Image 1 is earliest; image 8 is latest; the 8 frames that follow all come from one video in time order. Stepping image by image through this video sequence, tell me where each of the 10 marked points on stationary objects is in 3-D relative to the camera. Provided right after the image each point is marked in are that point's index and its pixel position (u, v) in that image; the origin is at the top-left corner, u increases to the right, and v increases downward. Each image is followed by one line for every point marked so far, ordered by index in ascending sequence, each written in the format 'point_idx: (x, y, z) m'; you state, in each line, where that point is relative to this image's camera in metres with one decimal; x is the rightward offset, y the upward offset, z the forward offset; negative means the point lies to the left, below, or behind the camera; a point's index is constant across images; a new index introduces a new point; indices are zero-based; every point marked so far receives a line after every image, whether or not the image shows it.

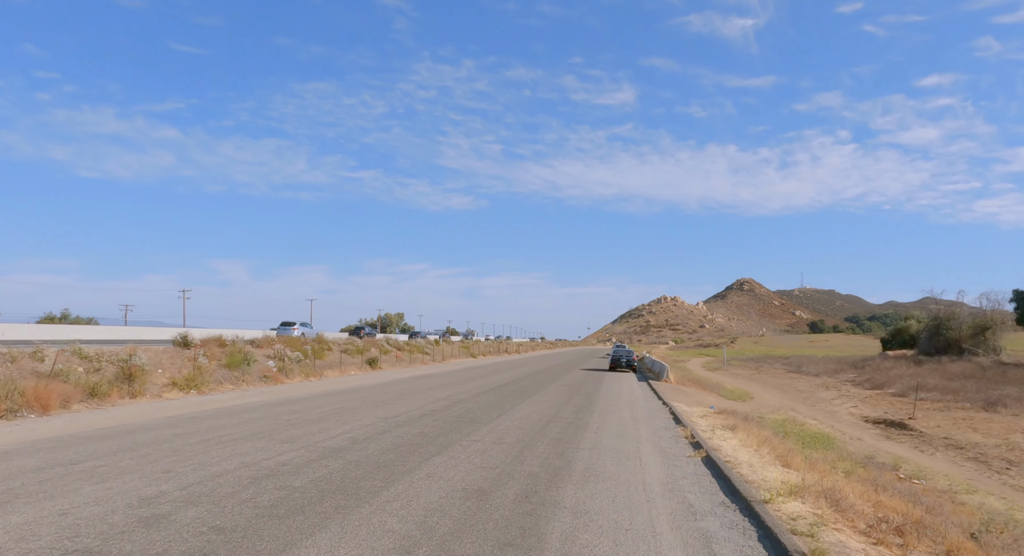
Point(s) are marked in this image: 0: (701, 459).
0: (+3.1, -3.0, +11.1) m
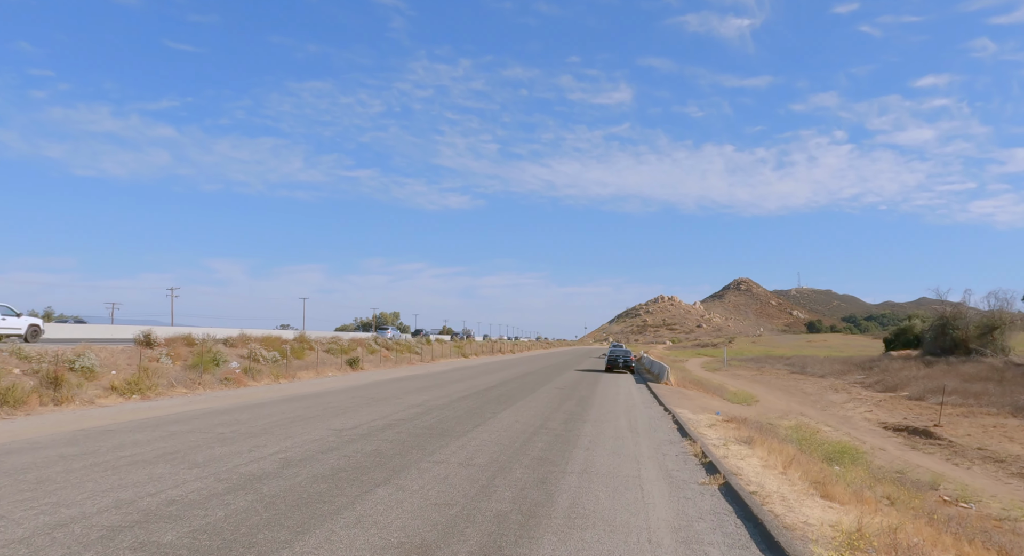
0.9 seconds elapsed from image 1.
0: (+2.7, -2.8, +8.8) m
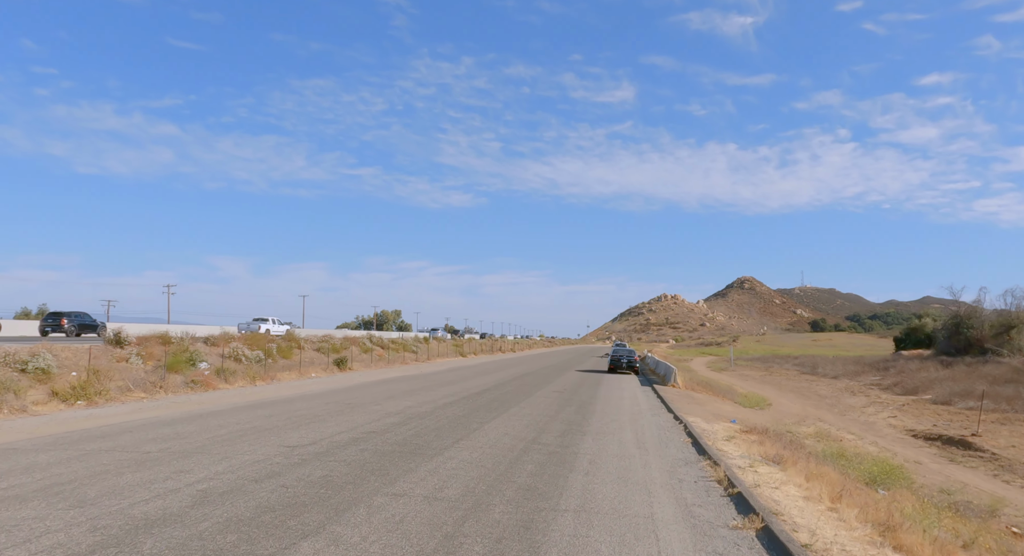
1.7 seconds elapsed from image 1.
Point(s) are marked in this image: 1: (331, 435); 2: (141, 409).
0: (+2.5, -2.6, +6.8) m
1: (-3.3, -2.9, +12.4) m
2: (-8.6, -3.1, +15.9) m
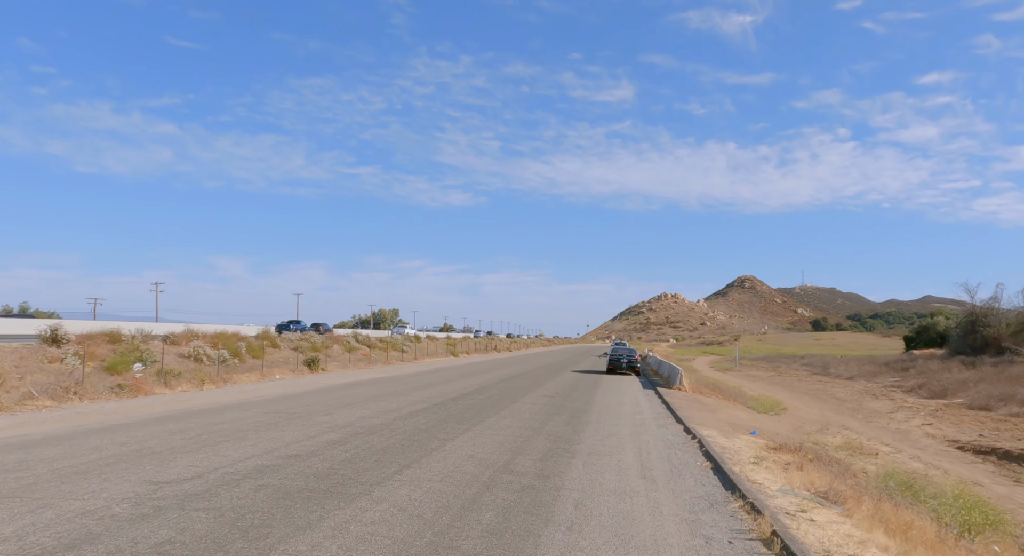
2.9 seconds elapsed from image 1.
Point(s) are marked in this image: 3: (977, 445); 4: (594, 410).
0: (+2.0, -2.2, +3.7) m
1: (-3.8, -2.5, +9.3) m
2: (-9.1, -2.7, +12.8) m
3: (+13.3, -4.8, +19.5) m
4: (+2.2, -3.5, +18.0) m
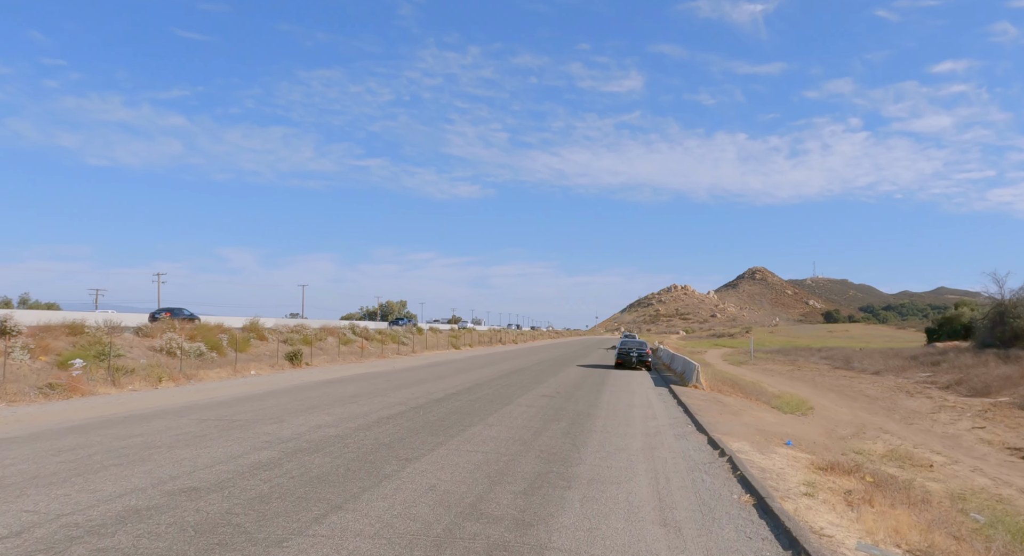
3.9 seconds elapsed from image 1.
0: (+1.6, -2.0, +1.1) m
1: (-4.1, -2.2, +6.8) m
2: (-9.4, -2.4, +10.3) m
3: (+13.2, -4.3, +16.8) m
4: (+2.0, -3.1, +15.4) m
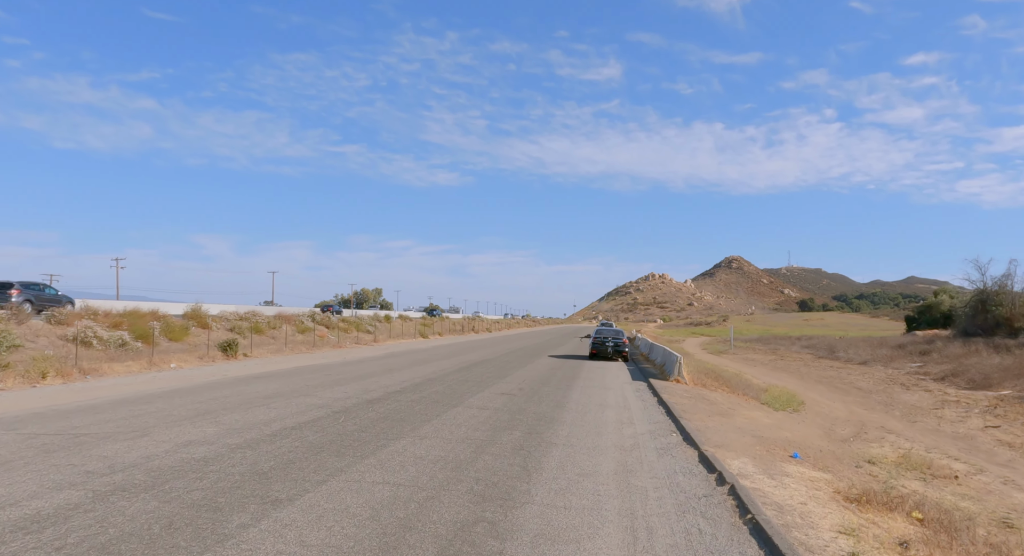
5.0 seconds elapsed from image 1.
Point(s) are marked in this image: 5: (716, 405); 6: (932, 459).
0: (+1.1, -1.8, -1.7) m
1: (-4.8, -1.9, +3.8) m
2: (-10.2, -2.0, +7.2) m
3: (+12.1, -3.9, +14.4) m
4: (+1.0, -2.6, +12.7) m
5: (+5.0, -3.1, +16.6) m
6: (+9.4, -4.0, +15.2) m
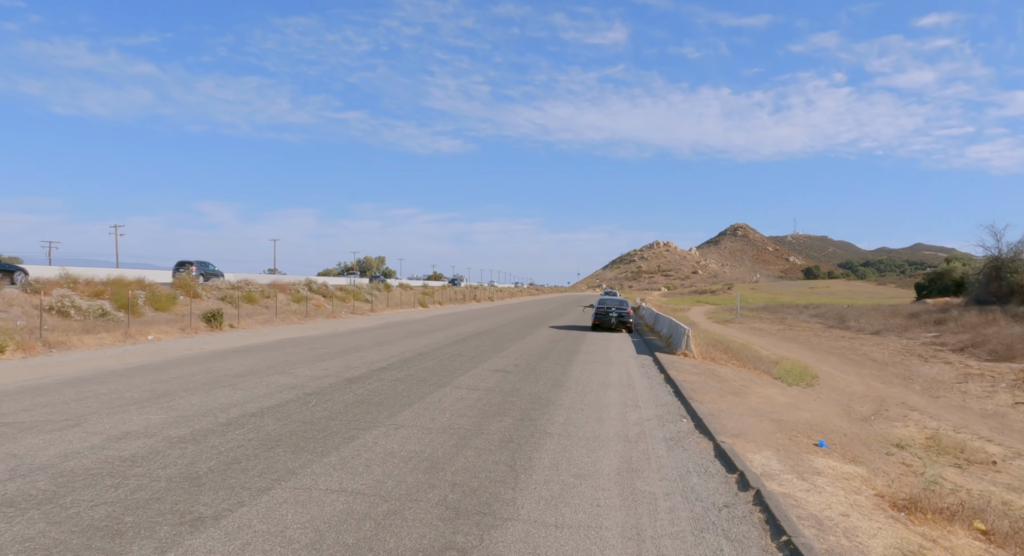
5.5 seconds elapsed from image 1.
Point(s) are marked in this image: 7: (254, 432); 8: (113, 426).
0: (+0.8, -1.9, -2.9) m
1: (-5.0, -1.7, +2.6) m
2: (-10.4, -1.7, +6.0) m
3: (+12.0, -3.2, +13.2) m
4: (+0.9, -2.0, +11.4) m
5: (+4.9, -2.3, +15.3) m
6: (+9.3, -3.4, +14.0) m
7: (-3.1, -1.9, +8.5) m
8: (-4.9, -1.8, +8.5) m
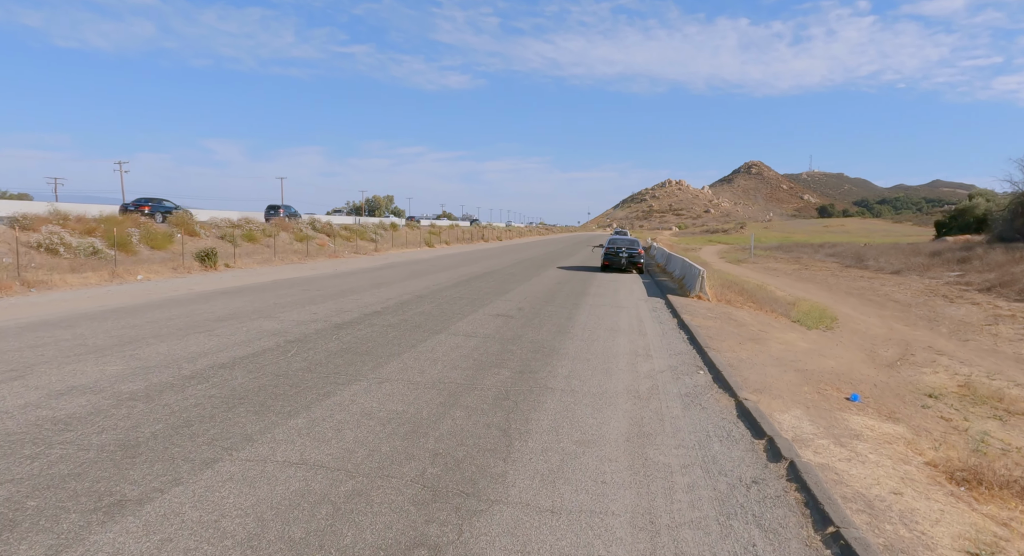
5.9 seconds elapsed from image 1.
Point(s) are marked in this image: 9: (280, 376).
0: (+0.6, -2.2, -3.9) m
1: (-5.1, -1.5, +1.7) m
2: (-10.5, -1.2, +5.2) m
3: (+12.0, -2.1, +12.1) m
4: (+0.9, -1.1, +10.5) m
5: (+4.9, -1.0, +14.3) m
6: (+9.4, -2.1, +13.0) m
7: (-3.2, -1.2, +7.6) m
8: (-4.9, -1.1, +7.6) m
9: (-2.7, -1.1, +8.3) m
